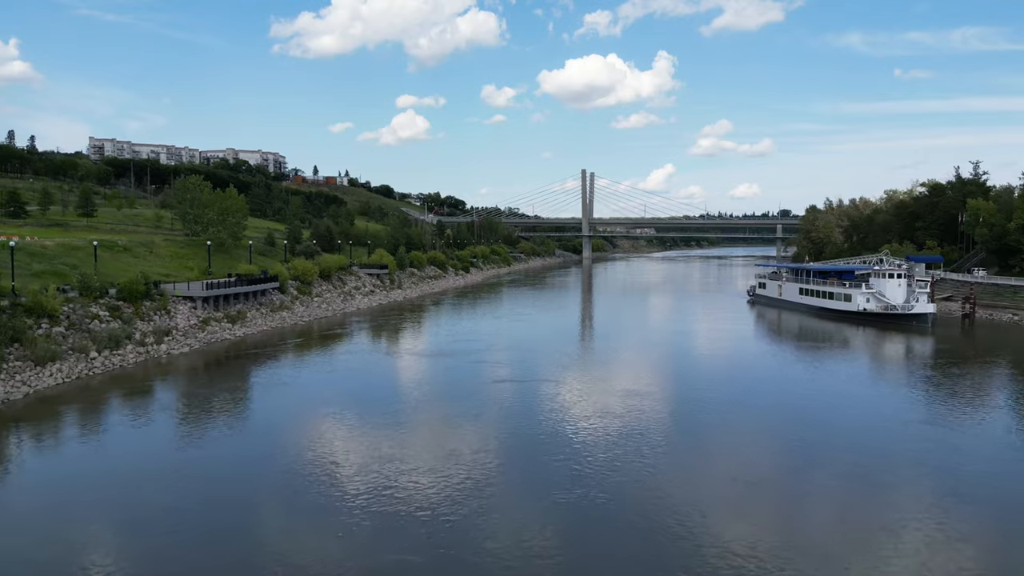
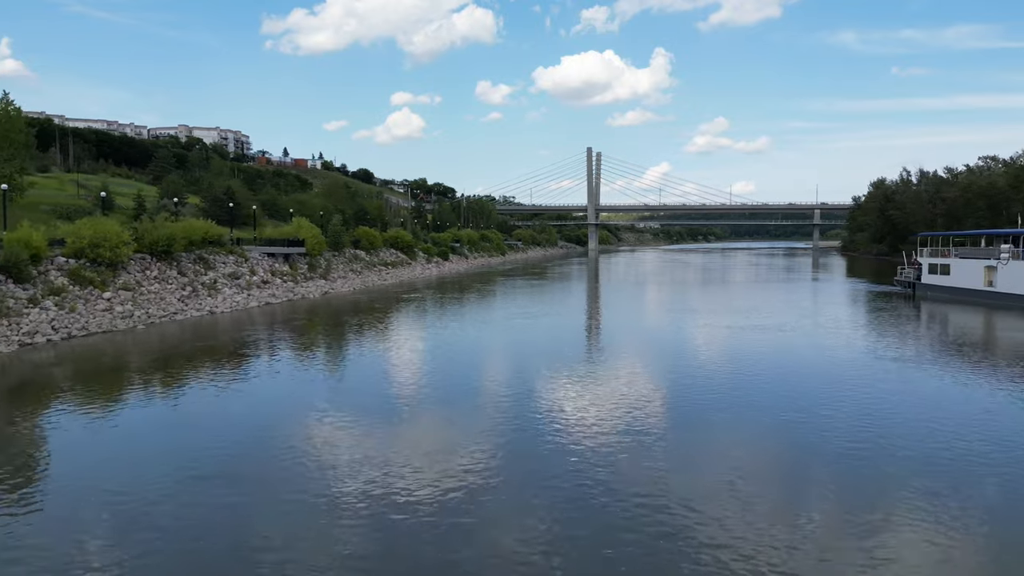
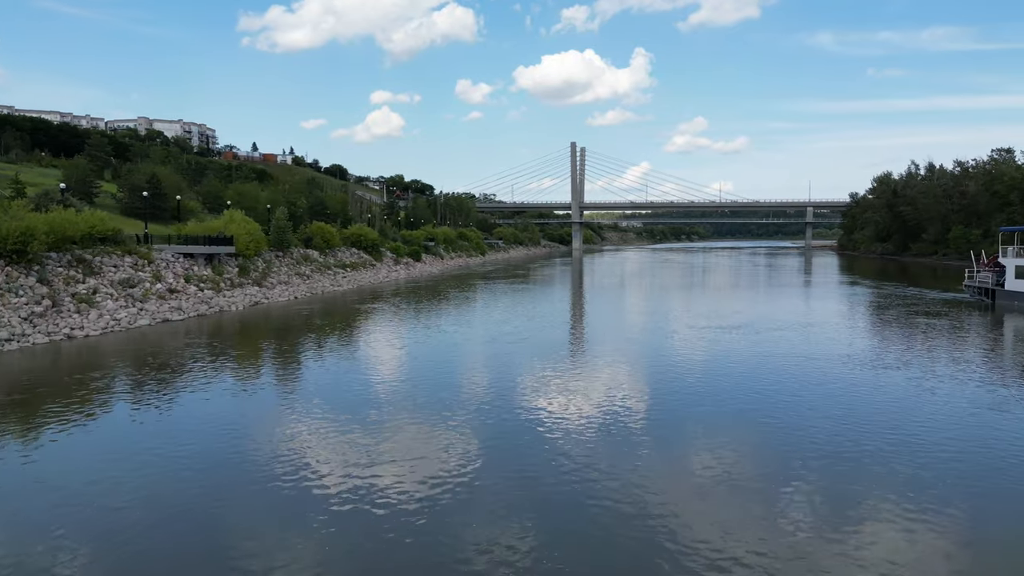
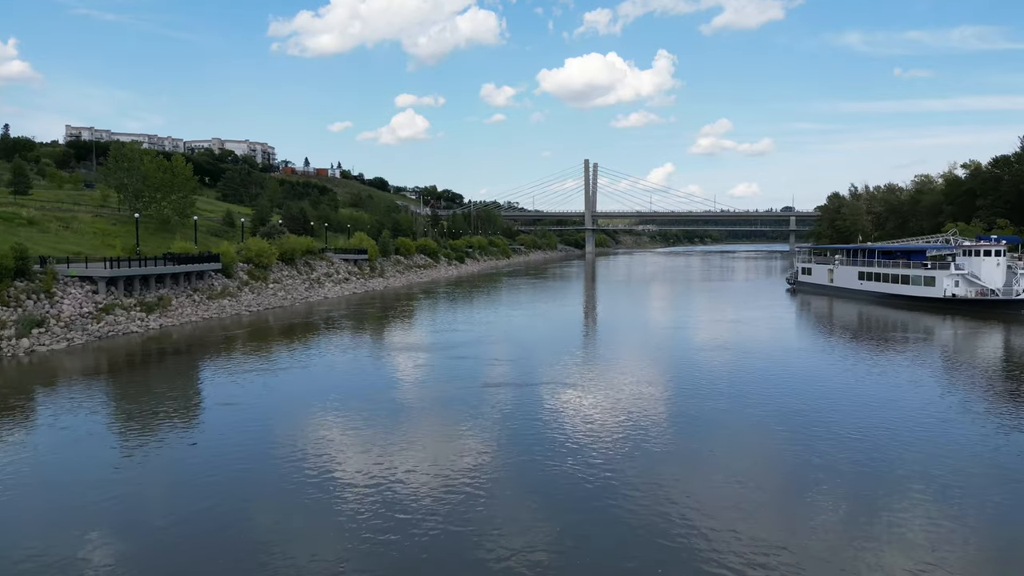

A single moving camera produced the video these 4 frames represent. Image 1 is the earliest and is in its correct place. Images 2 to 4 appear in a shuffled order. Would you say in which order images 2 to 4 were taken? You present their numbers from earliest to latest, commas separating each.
4, 2, 3
